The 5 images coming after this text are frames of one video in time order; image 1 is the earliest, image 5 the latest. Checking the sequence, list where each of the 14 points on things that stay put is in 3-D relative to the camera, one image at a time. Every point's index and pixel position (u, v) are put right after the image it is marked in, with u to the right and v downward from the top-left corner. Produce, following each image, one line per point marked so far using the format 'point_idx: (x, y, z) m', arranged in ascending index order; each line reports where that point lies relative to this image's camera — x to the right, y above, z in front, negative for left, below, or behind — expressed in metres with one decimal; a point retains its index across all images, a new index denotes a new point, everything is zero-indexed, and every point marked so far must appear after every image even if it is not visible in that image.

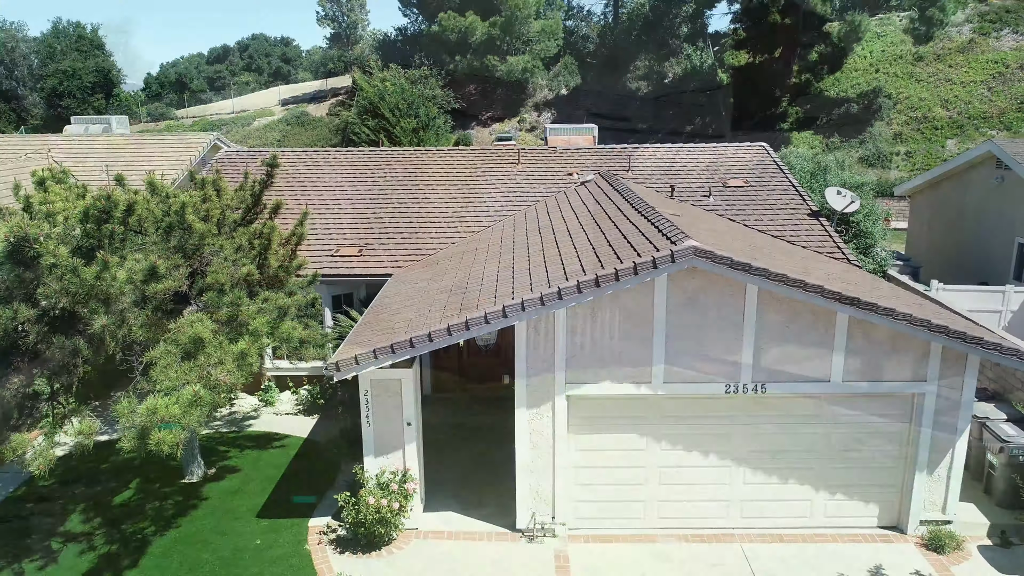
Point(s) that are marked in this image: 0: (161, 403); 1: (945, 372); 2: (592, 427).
0: (-3.9, -1.3, +7.1) m
1: (+5.6, -1.1, +8.3) m
2: (+1.1, -1.9, +8.7) m
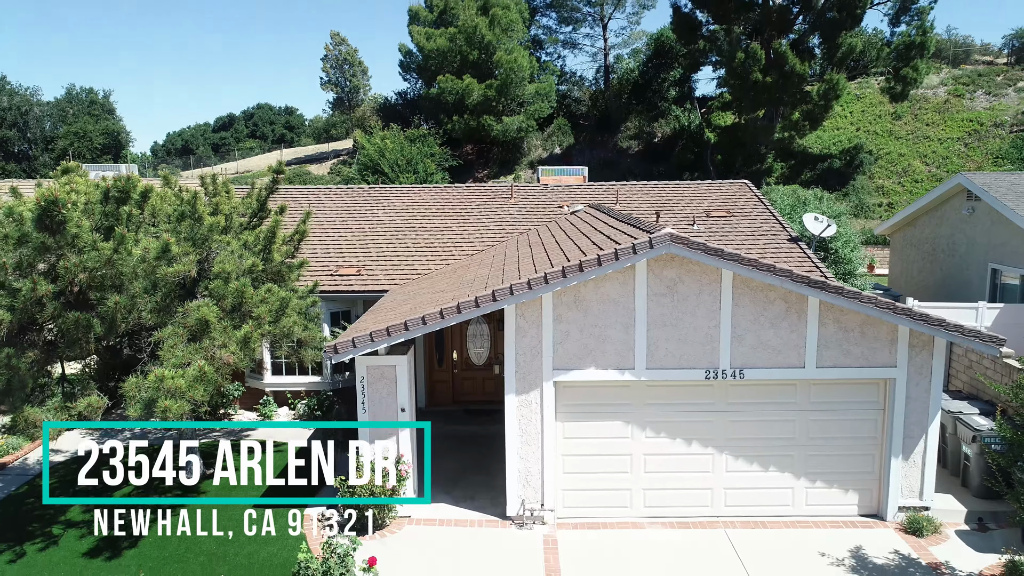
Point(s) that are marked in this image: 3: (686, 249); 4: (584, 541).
0: (-4.0, -1.0, +7.5) m
1: (+5.4, -0.9, +8.7) m
2: (+0.9, -1.8, +9.0) m
3: (+2.2, +0.5, +8.1) m
4: (+1.0, -3.4, +8.7) m
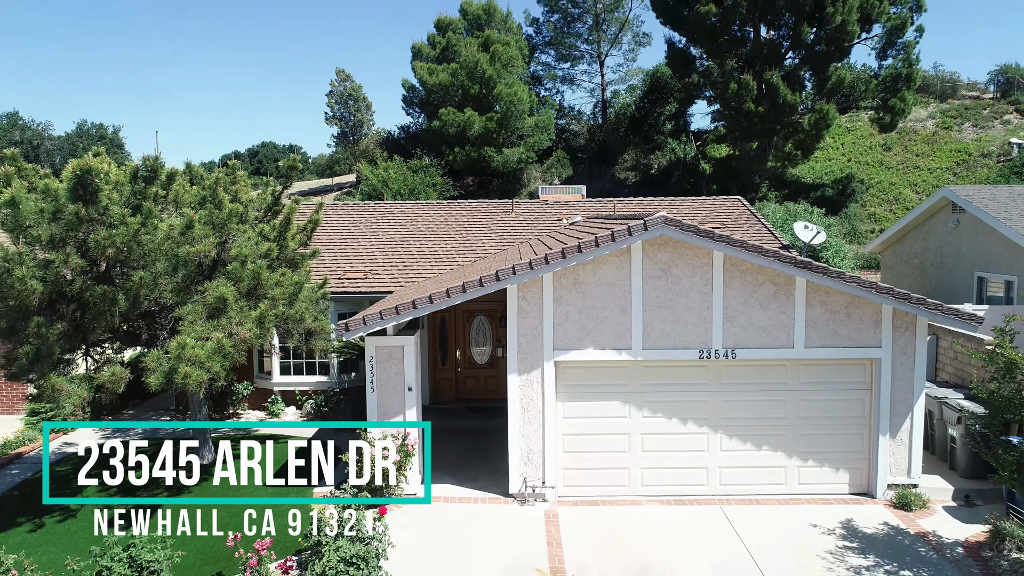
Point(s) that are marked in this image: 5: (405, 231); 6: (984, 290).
0: (-4.0, -0.7, +7.9) m
1: (+5.5, -0.7, +9.1) m
2: (+1.0, -1.5, +9.4) m
3: (+2.2, +0.8, +8.7) m
4: (+1.0, -3.2, +8.9) m
5: (-2.6, +1.4, +15.8) m
6: (+12.1, -0.1, +16.5) m
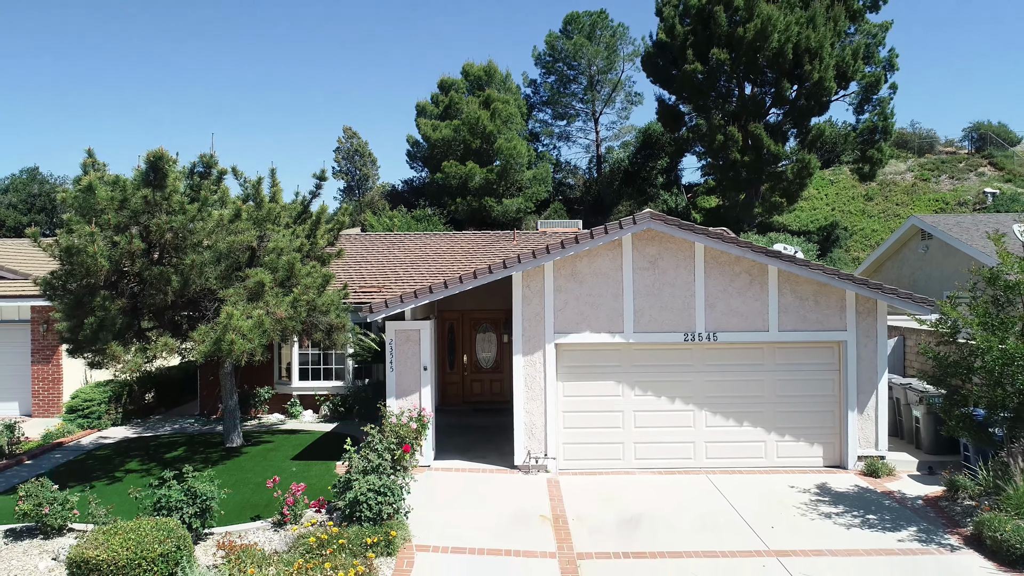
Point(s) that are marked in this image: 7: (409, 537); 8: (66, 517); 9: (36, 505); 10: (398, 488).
0: (-3.9, -0.4, +9.0) m
1: (+5.6, -0.5, +10.3) m
2: (+1.0, -1.4, +10.4) m
3: (+2.3, +1.0, +9.9) m
4: (+1.1, -3.0, +9.8) m
5: (-2.6, +1.0, +17.0) m
6: (+12.2, -0.6, +17.7) m
7: (-1.2, -3.0, +7.7) m
8: (-5.4, -2.8, +7.9) m
9: (-5.7, -2.6, +7.7) m
10: (-1.4, -2.4, +7.8) m
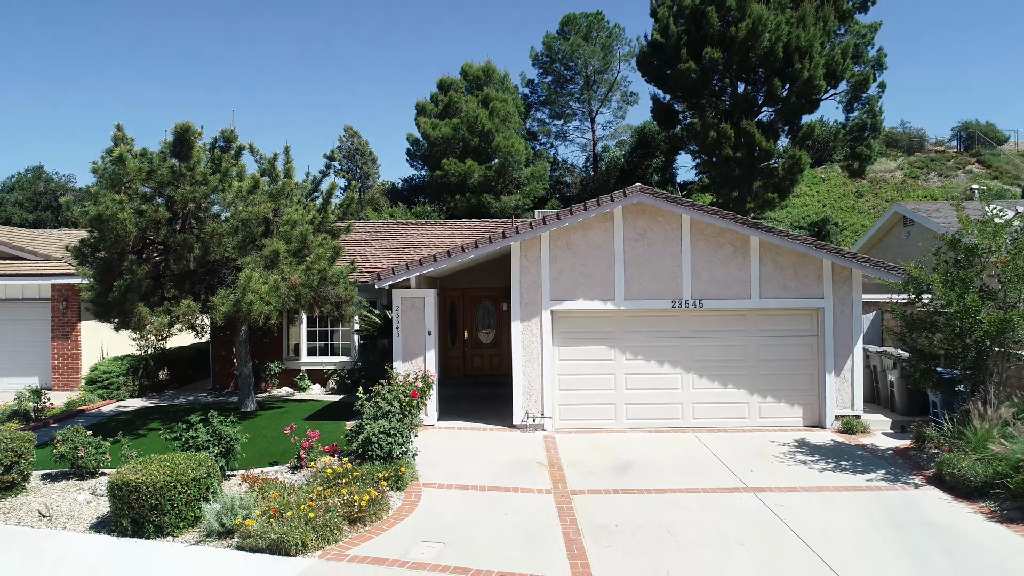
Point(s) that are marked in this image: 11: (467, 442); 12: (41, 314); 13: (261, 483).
0: (-3.9, +0.1, +9.7) m
1: (+5.5, 0.0, +11.0) m
2: (+1.0, -0.9, +11.1) m
3: (+2.3, +1.5, +10.6) m
4: (+1.1, -2.4, +10.5) m
5: (-2.6, +1.4, +17.7) m
6: (+12.1, -0.1, +18.5) m
7: (-1.2, -2.5, +8.4) m
8: (-5.5, -2.3, +8.5) m
9: (-5.7, -2.1, +8.3) m
10: (-1.4, -1.9, +8.5) m
11: (-0.7, -2.4, +10.1) m
12: (-11.1, -0.6, +15.1) m
13: (-3.0, -2.3, +7.6) m
